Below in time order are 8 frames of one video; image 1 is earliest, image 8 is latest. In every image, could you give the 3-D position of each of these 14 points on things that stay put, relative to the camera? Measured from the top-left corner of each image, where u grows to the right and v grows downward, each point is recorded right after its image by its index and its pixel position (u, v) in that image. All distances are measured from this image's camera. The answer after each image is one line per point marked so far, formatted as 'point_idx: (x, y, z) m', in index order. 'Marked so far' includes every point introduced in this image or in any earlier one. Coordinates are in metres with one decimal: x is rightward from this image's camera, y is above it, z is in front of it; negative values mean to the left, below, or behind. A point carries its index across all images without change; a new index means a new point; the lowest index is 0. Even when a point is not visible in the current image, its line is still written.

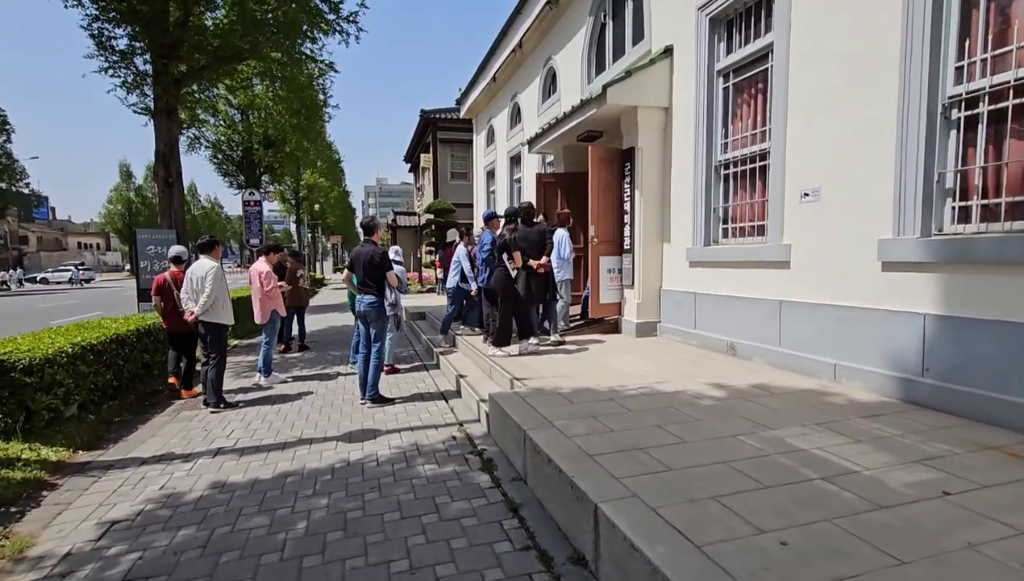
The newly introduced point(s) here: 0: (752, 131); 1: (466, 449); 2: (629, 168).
0: (+2.6, +1.7, +5.6) m
1: (-0.4, -1.3, +4.2) m
2: (+1.6, +1.7, +7.2) m
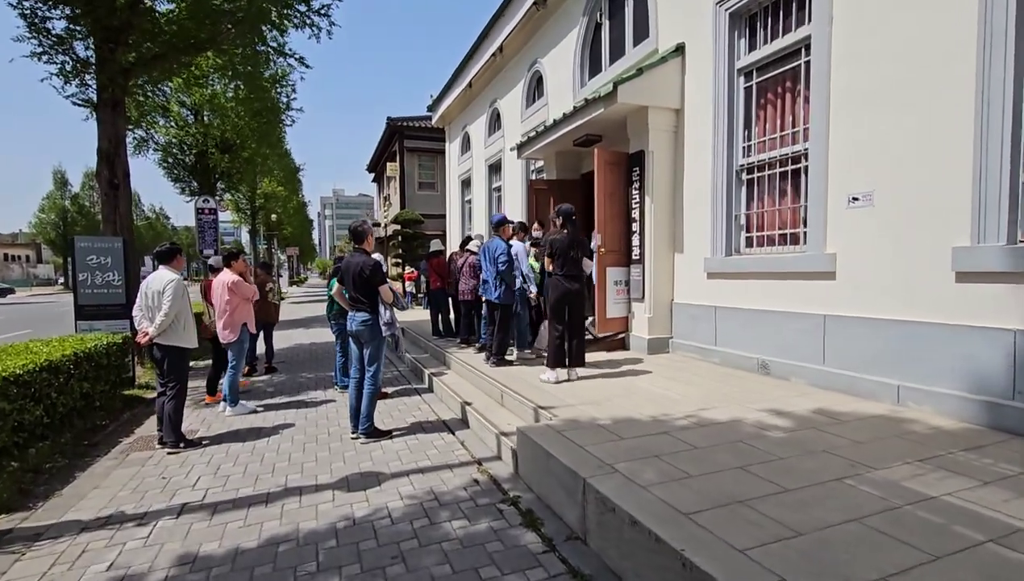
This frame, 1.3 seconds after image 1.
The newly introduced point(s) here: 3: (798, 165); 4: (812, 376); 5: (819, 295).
0: (+2.7, +1.6, +5.2) m
1: (-0.1, -1.4, +3.5) m
2: (+1.6, +1.5, +6.7) m
3: (+2.7, +1.2, +5.1) m
4: (+2.8, -0.8, +4.7) m
5: (+2.8, 0.0, +4.7) m
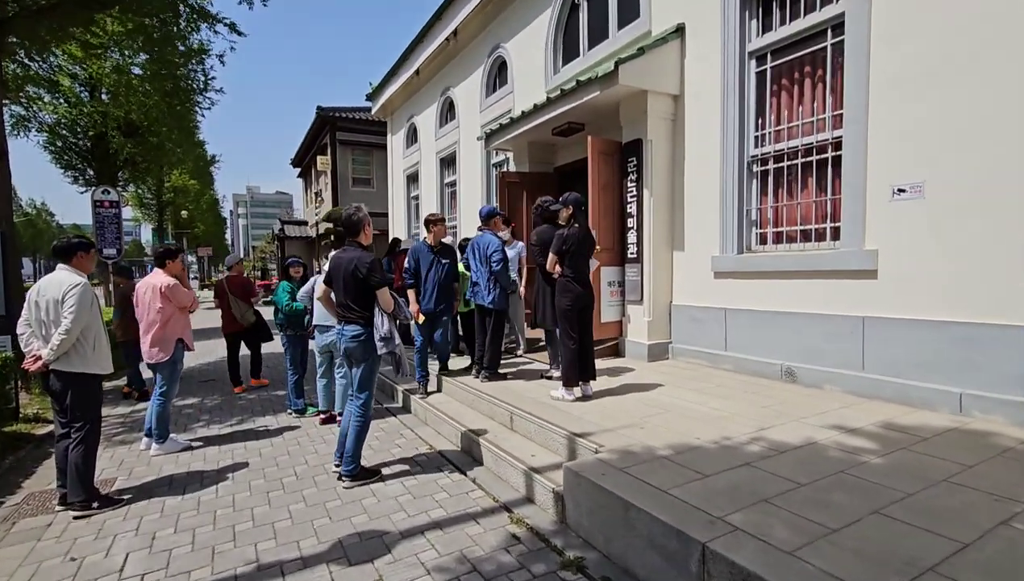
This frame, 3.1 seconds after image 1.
0: (+2.7, +1.6, +4.9) m
1: (+0.2, -1.4, +2.7) m
2: (+1.5, +1.5, +6.1) m
3: (+2.8, +1.2, +4.7) m
4: (+2.9, -0.8, +4.4) m
5: (+2.9, 0.0, +4.4) m
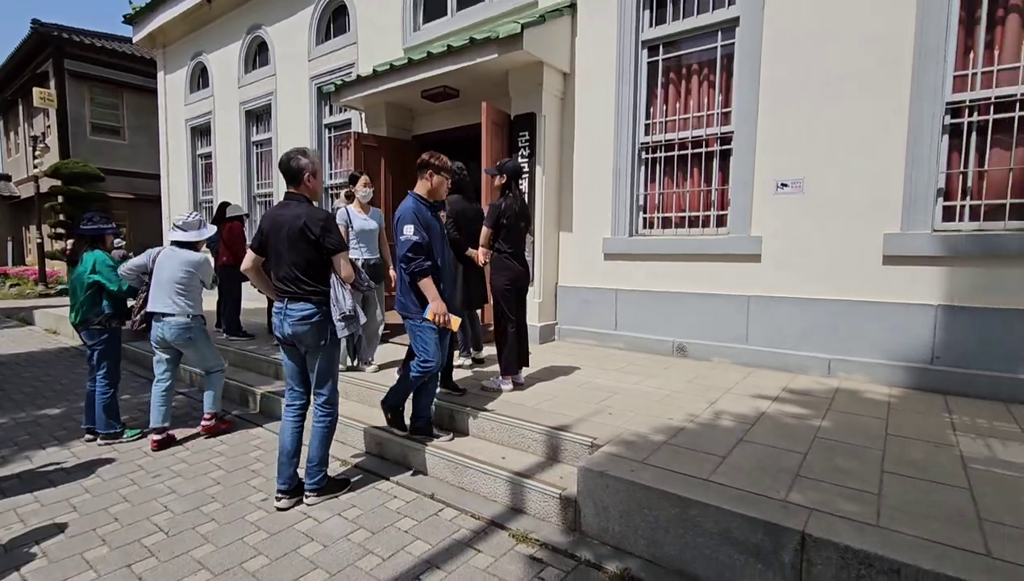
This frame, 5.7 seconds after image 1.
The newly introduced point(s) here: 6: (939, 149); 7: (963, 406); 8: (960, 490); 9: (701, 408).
0: (+1.8, +1.8, +5.2) m
1: (+0.4, -1.3, +2.3) m
2: (+0.2, +1.7, +5.9) m
3: (+1.9, +1.4, +5.1) m
4: (+2.1, -0.6, +4.9) m
5: (+2.2, +0.1, +4.9) m
6: (+3.2, +1.1, +4.0) m
7: (+3.1, -0.8, +3.6) m
8: (+2.0, -0.9, +2.3) m
9: (+1.3, -0.8, +3.6) m
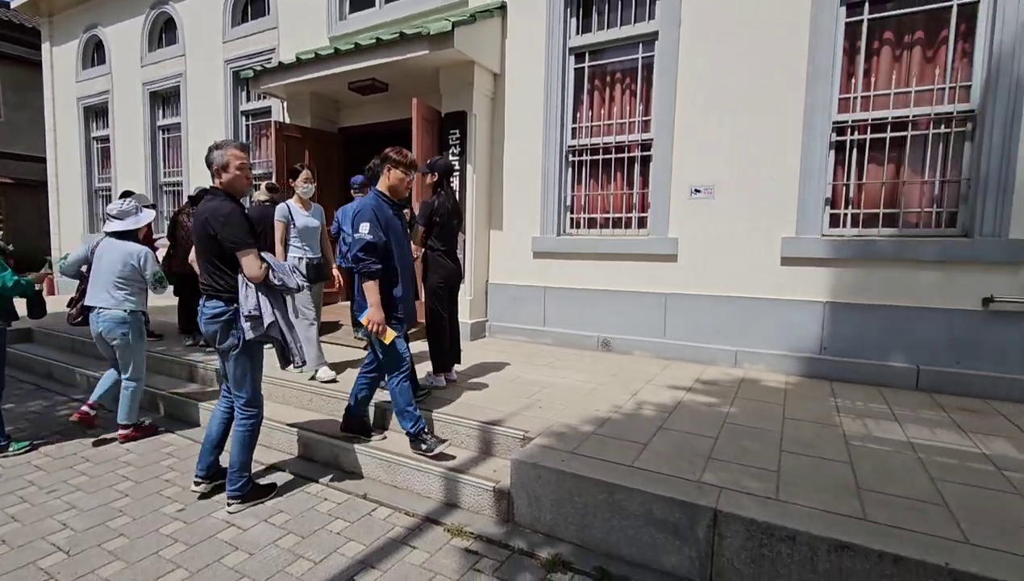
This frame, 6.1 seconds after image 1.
0: (+1.1, +1.8, +5.5) m
1: (+0.1, -1.3, +2.4) m
2: (-0.6, +1.8, +5.9) m
3: (+1.2, +1.4, +5.4) m
4: (+1.5, -0.6, +5.2) m
5: (+1.5, +0.2, +5.2) m
6: (+2.7, +1.1, +4.4) m
7: (+2.6, -0.8, +4.1) m
8: (+1.7, -0.9, +2.7) m
9: (+0.8, -0.8, +3.8) m
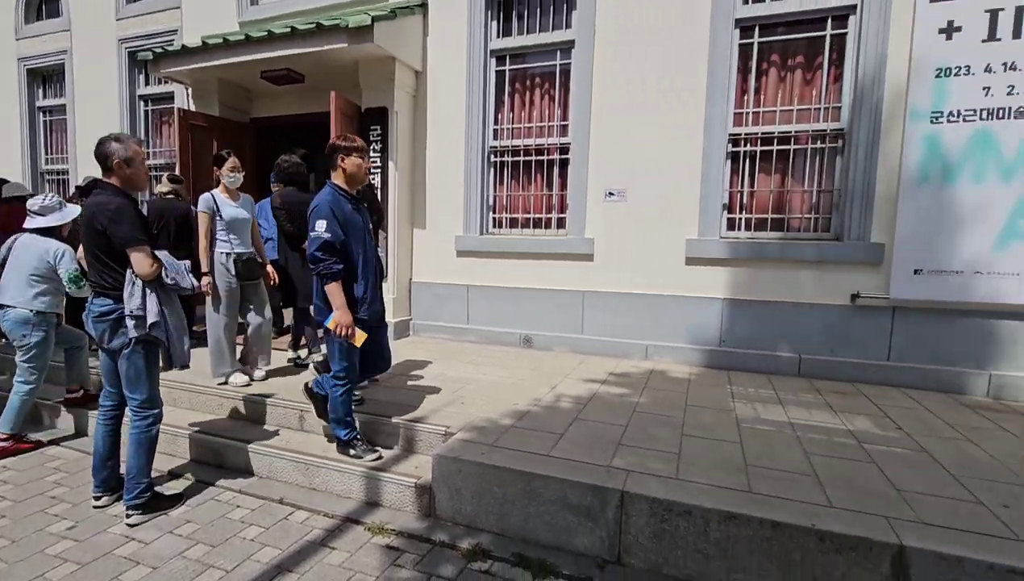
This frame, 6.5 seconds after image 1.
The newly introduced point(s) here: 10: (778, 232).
0: (+0.3, +1.8, +5.6) m
1: (-0.3, -1.3, +2.5) m
2: (-1.5, +1.8, +5.8) m
3: (+0.4, +1.4, +5.6) m
4: (+0.7, -0.6, +5.5) m
5: (+0.7, +0.2, +5.4) m
6: (+2.0, +1.1, +4.8) m
7: (+2.0, -0.8, +4.5) m
8: (+1.3, -0.9, +3.0) m
9: (+0.2, -0.8, +3.9) m
10: (+2.5, +0.5, +4.8) m
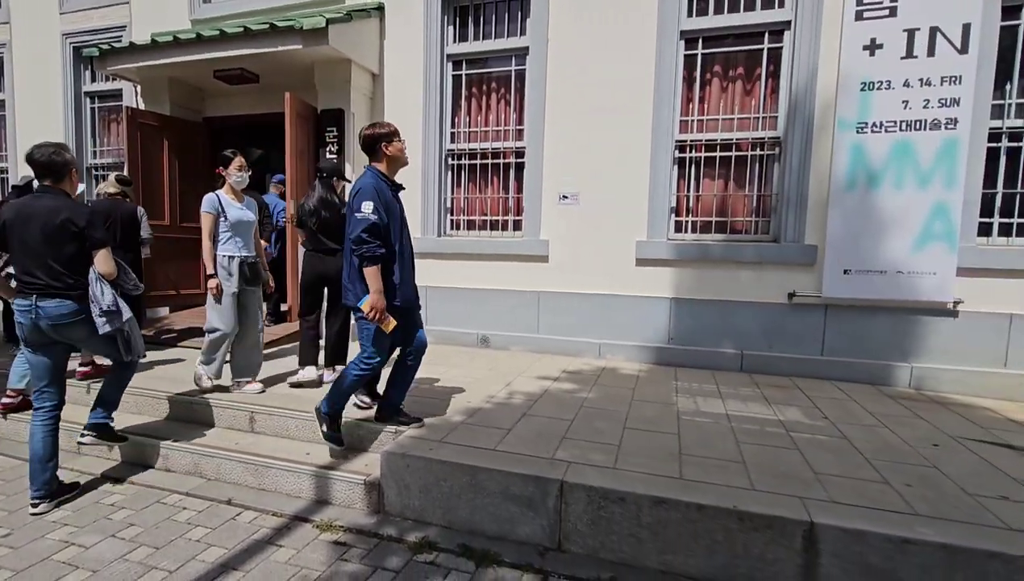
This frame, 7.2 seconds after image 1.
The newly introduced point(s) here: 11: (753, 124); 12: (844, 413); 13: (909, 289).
0: (-0.2, +1.8, +5.7) m
1: (-0.6, -1.3, +2.6) m
2: (-2.0, +1.8, +5.8) m
3: (-0.1, +1.4, +5.7) m
4: (+0.2, -0.6, +5.6) m
5: (+0.2, +0.2, +5.6) m
6: (+1.6, +1.1, +5.0) m
7: (+1.6, -0.8, +4.7) m
8: (+1.0, -0.9, +3.1) m
9: (-0.1, -0.8, +4.0) m
10: (+2.0, +0.5, +5.0) m
11: (+2.3, +1.6, +4.9) m
12: (+2.3, -0.9, +3.6) m
13: (+3.4, 0.0, +4.4) m
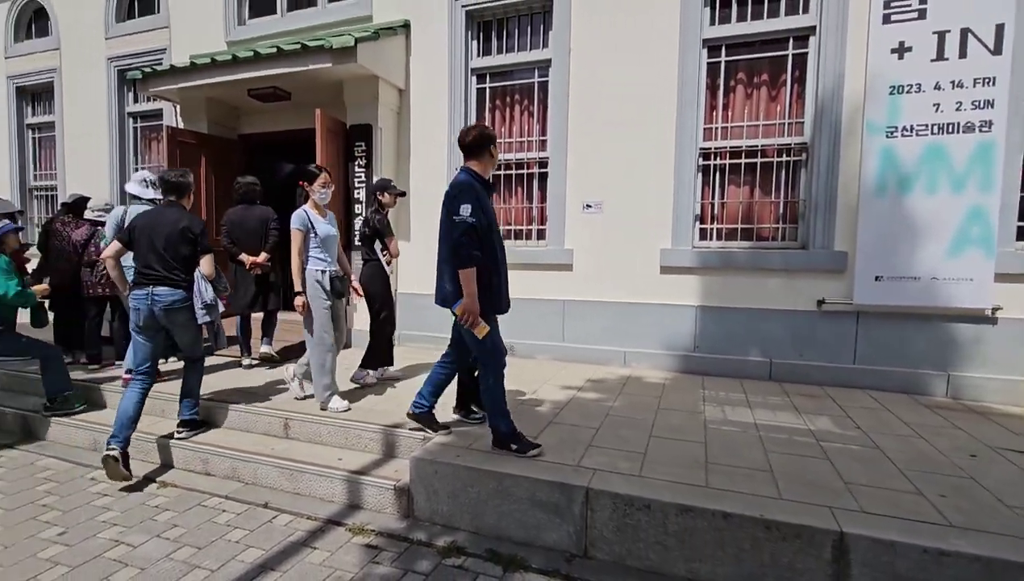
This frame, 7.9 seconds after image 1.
0: (0.0, +1.7, +5.8) m
1: (-0.4, -1.3, +2.6) m
2: (-1.7, +1.6, +6.0) m
3: (+0.2, +1.3, +5.8) m
4: (+0.5, -0.7, +5.6) m
5: (+0.5, +0.1, +5.6) m
6: (+1.8, +1.0, +5.0) m
7: (+1.8, -0.8, +4.7) m
8: (+1.1, -0.9, +3.1) m
9: (+0.1, -0.9, +4.1) m
10: (+2.3, +0.5, +5.0) m
11: (+2.5, +1.5, +4.8) m
12: (+2.5, -0.9, +3.5) m
13: (+3.6, 0.0, +4.3) m
